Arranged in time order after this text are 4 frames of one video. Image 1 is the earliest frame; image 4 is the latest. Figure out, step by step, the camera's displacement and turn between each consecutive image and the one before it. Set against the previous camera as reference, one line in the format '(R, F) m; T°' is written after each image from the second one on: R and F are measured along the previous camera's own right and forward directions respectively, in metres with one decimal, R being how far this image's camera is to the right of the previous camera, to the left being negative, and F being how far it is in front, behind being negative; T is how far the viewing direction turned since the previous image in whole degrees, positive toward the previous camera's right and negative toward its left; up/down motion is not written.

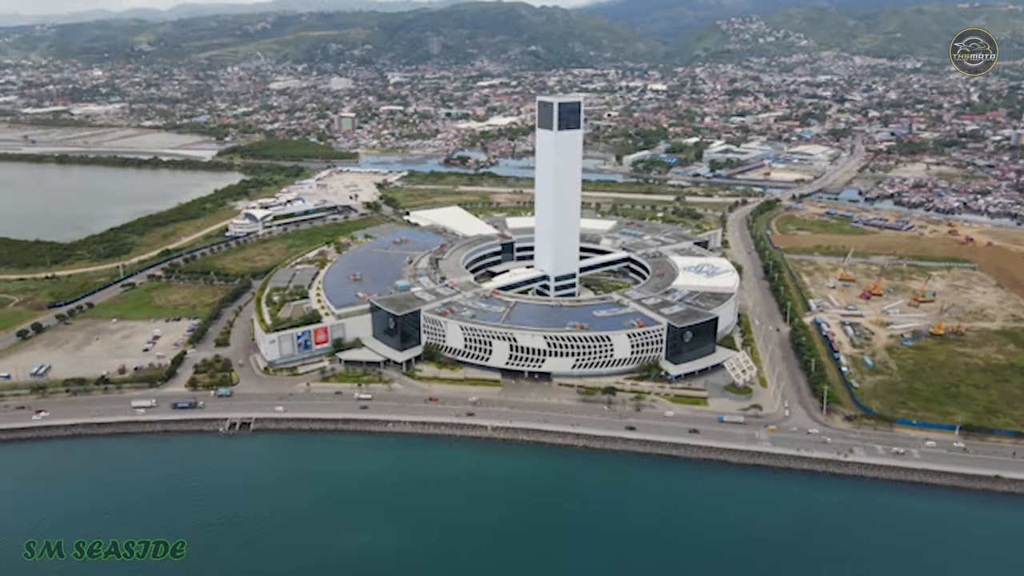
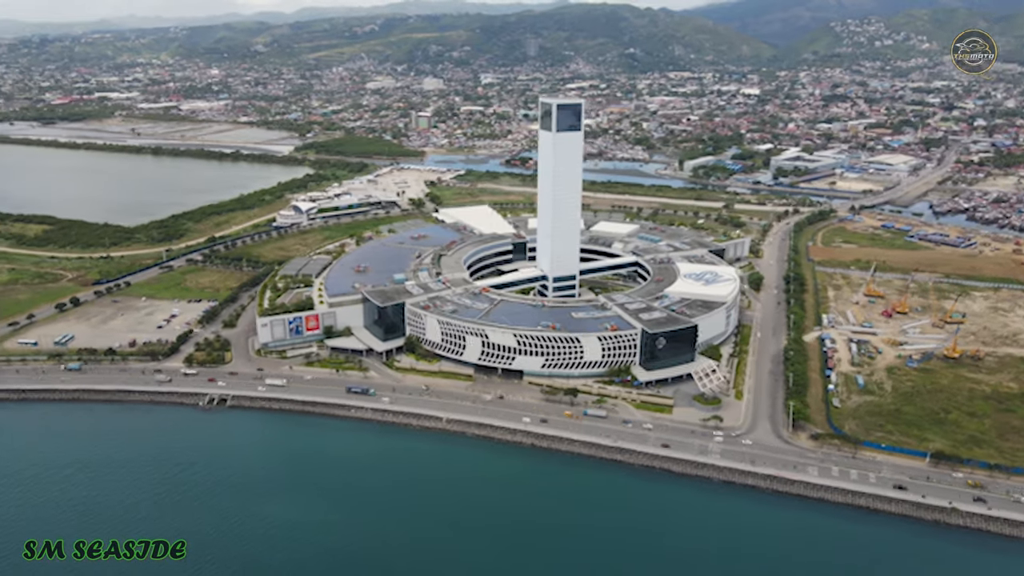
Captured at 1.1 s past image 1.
(+7.3, -0.2) m; -7°
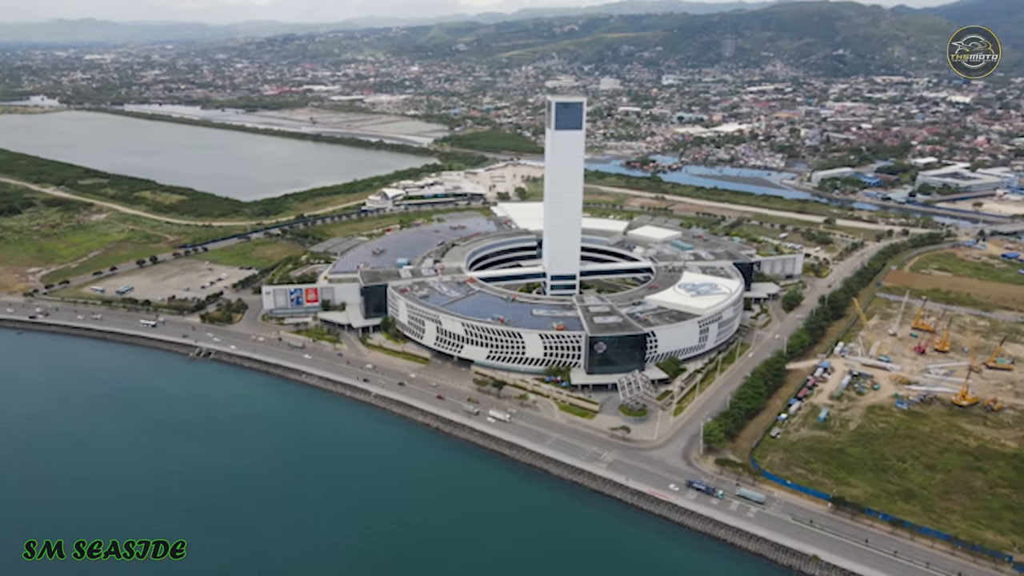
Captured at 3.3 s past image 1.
(+14.2, +0.8) m; -15°
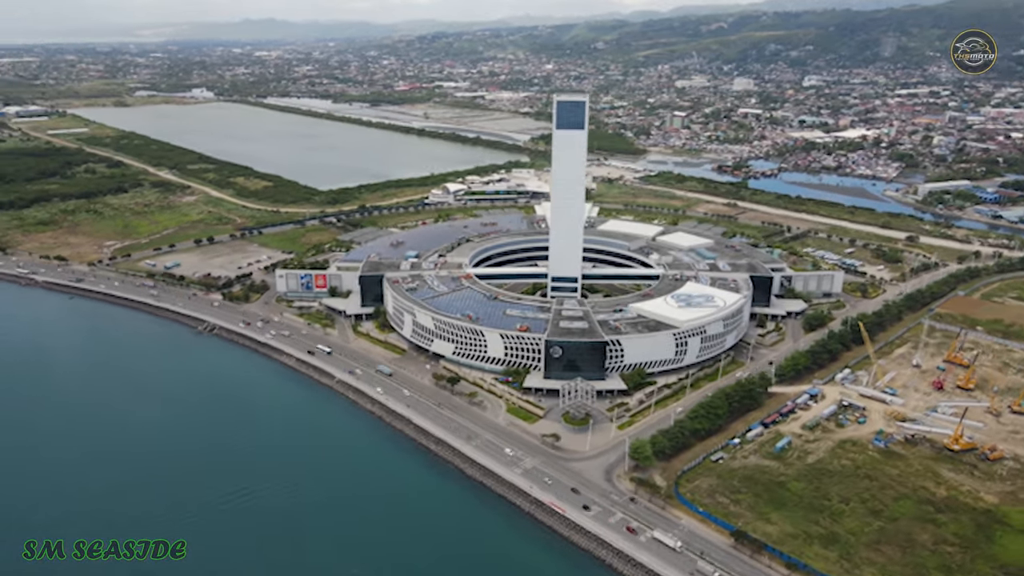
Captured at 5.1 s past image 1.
(+10.0, +1.0) m; -11°
